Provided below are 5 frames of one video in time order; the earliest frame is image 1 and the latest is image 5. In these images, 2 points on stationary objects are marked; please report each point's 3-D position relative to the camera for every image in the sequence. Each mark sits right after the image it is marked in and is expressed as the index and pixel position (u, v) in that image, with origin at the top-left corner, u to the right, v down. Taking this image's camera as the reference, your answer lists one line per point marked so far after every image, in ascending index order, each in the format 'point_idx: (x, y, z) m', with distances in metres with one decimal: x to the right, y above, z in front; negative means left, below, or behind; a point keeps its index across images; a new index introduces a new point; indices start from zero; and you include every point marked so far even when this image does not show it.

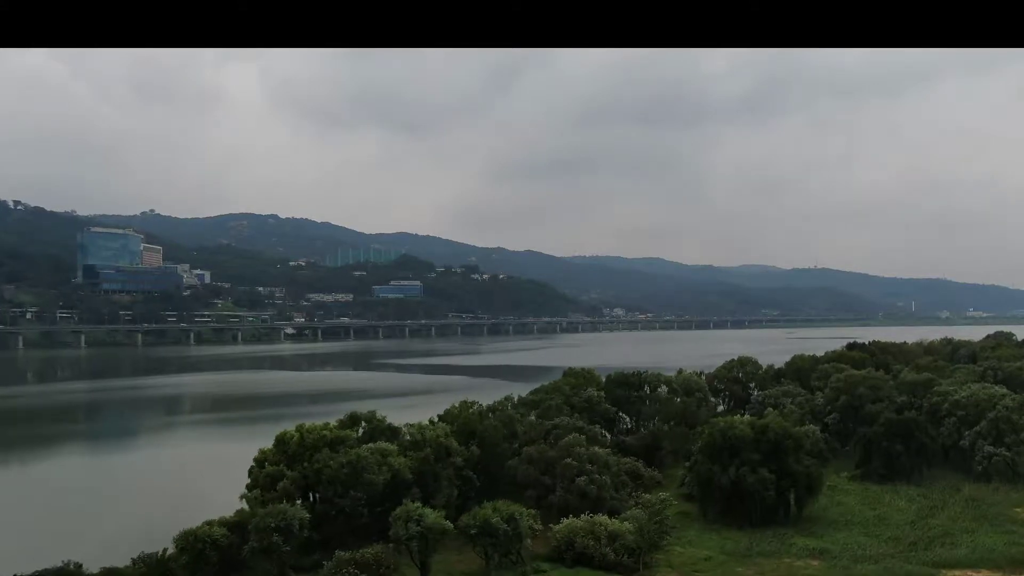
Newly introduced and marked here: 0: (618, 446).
0: (+2.9, -4.5, +19.8) m
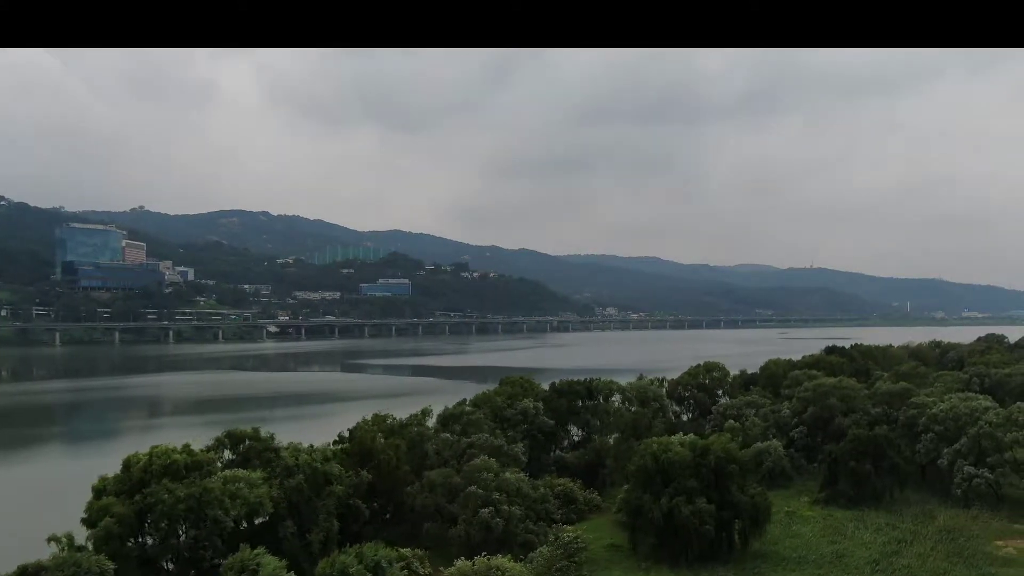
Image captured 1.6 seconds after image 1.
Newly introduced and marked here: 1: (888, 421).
0: (+1.1, -4.4, +17.8) m
1: (+9.8, -3.6, +18.7) m
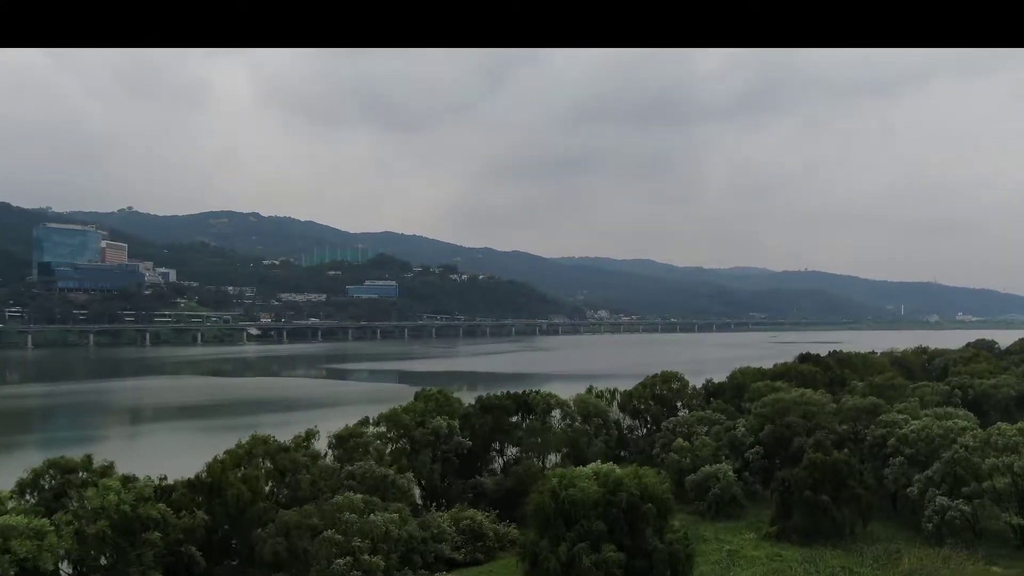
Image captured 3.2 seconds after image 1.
0: (-0.8, -4.5, +15.6) m
1: (+7.9, -3.6, +16.6) m
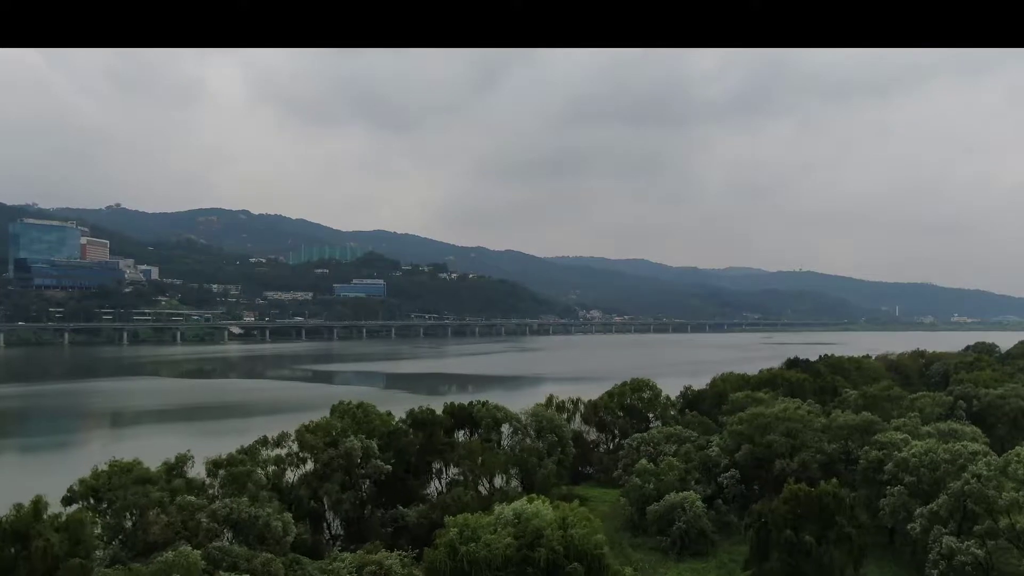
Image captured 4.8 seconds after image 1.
0: (-2.1, -4.4, +13.2) m
1: (+6.6, -3.6, +14.2) m
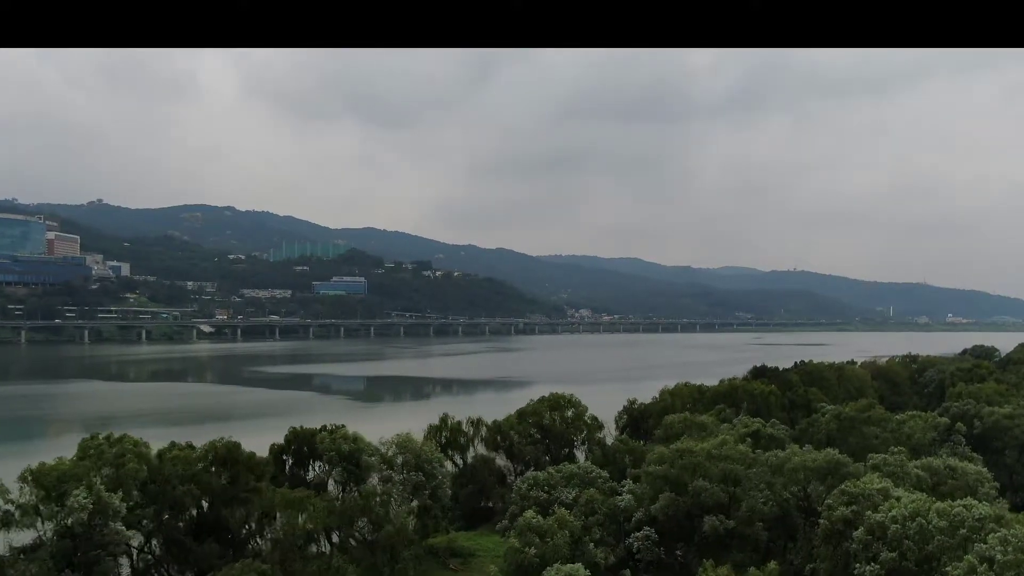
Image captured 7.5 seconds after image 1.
0: (-4.6, -4.2, +9.1) m
1: (+4.1, -3.4, +10.2) m
